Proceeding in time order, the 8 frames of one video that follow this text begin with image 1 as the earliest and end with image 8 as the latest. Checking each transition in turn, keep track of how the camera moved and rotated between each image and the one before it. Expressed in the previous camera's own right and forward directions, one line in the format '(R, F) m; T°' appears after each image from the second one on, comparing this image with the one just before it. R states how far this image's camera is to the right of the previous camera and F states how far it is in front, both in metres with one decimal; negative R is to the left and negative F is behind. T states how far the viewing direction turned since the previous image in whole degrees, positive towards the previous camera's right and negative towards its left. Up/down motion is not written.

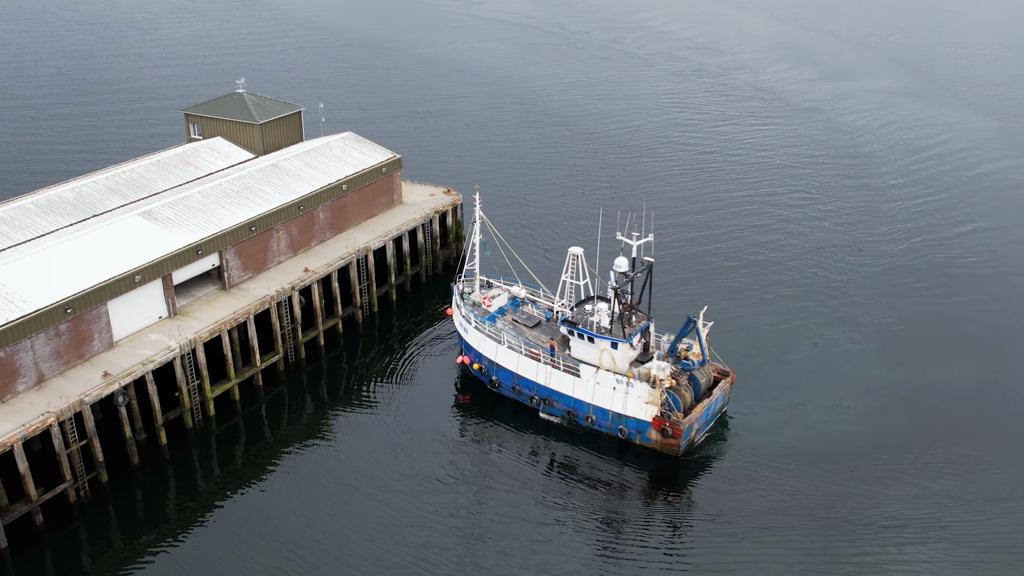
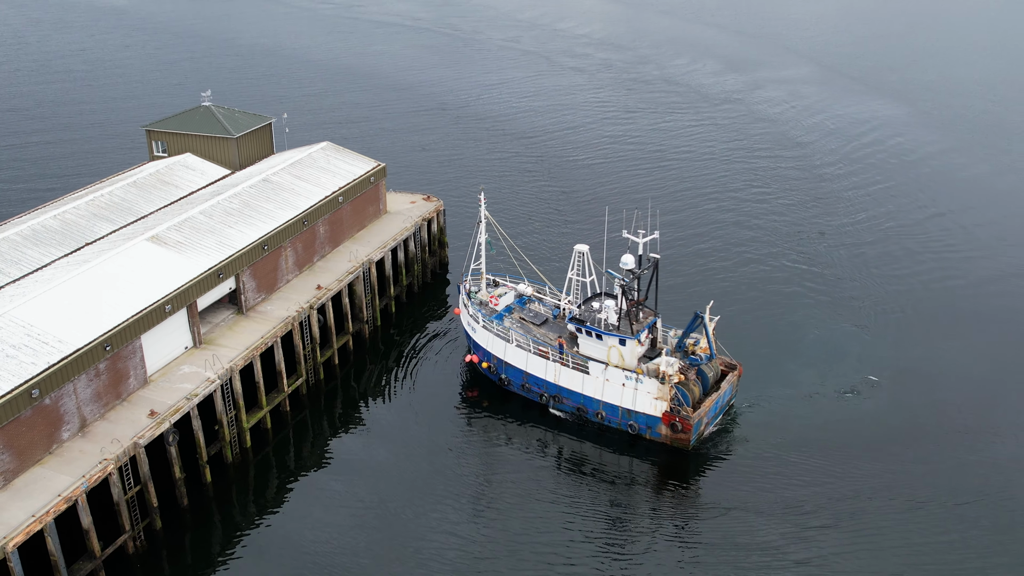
(-5.9, +1.2) m; +8°
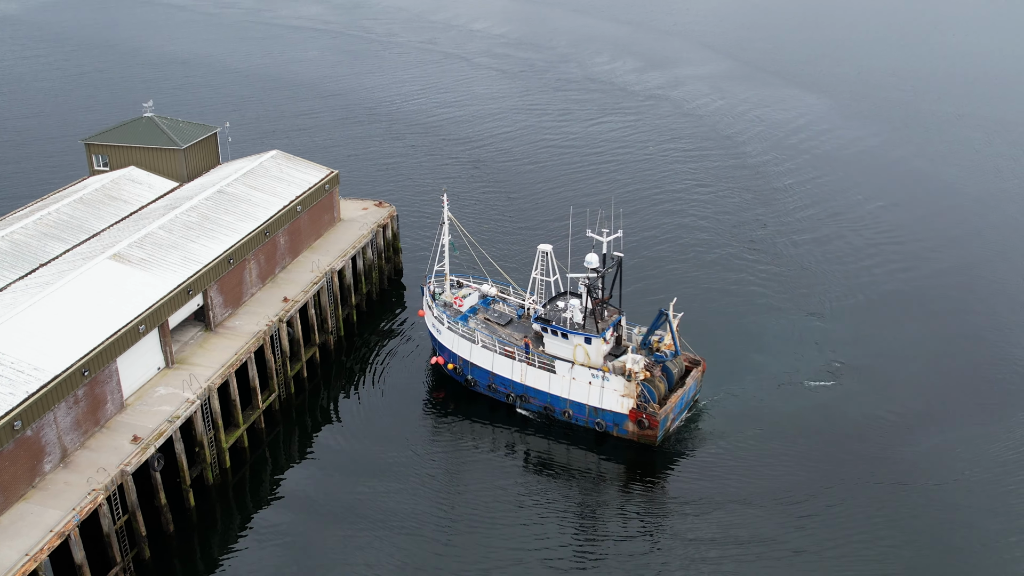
(-2.3, +0.4) m; +5°
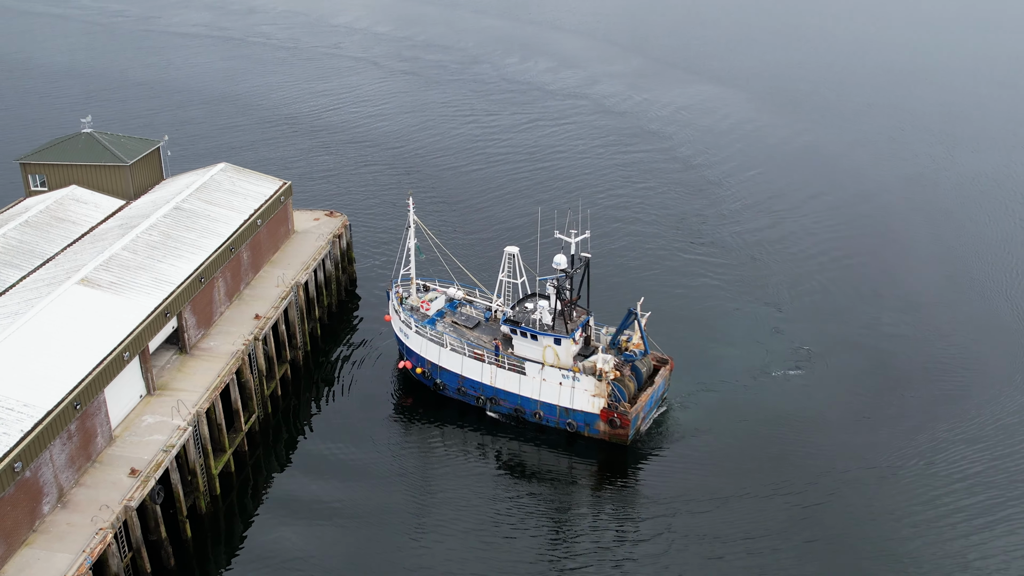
(-3.0, +0.5) m; +6°
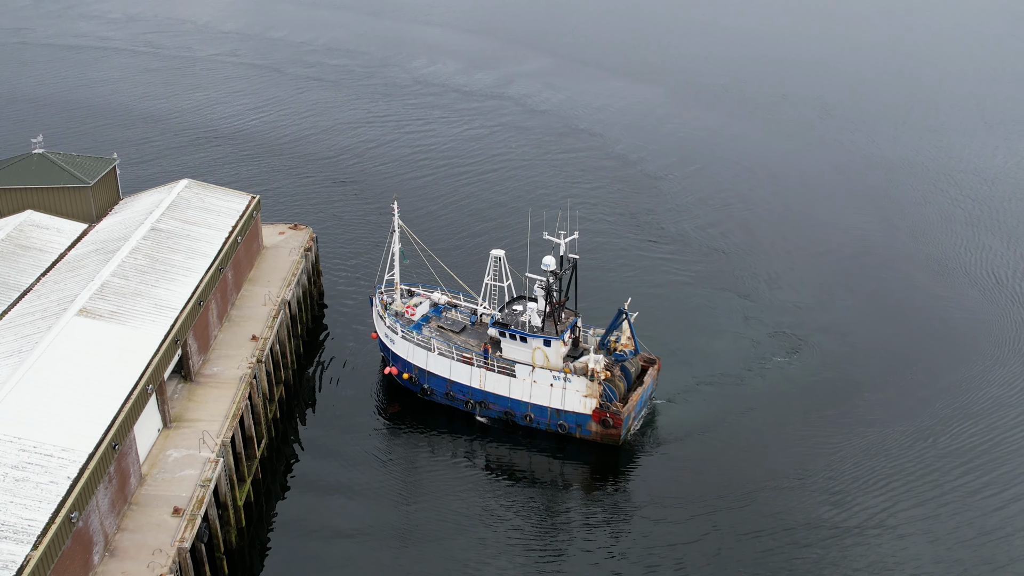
(-4.3, +0.8) m; +7°
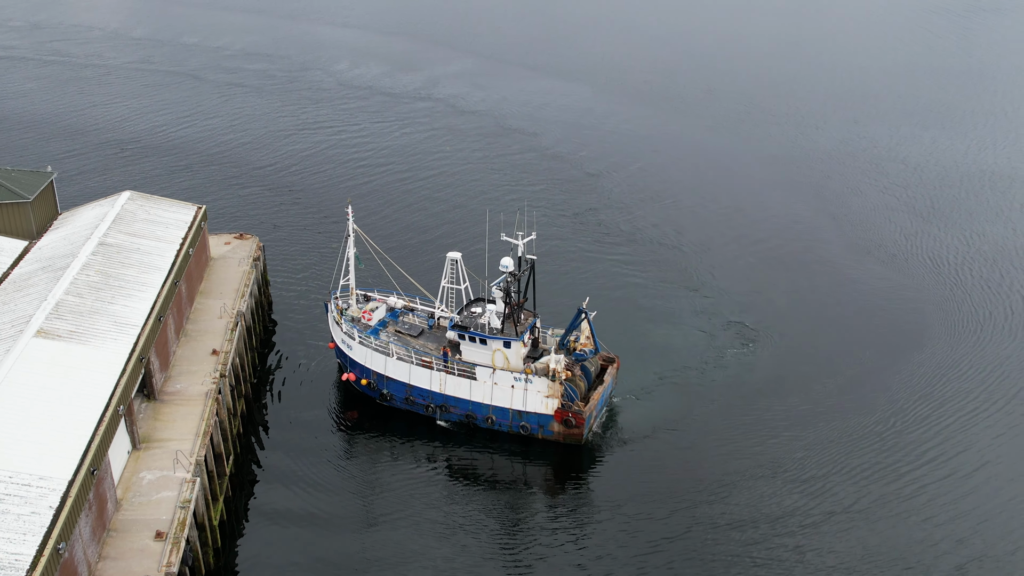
(-1.7, +0.3) m; +5°
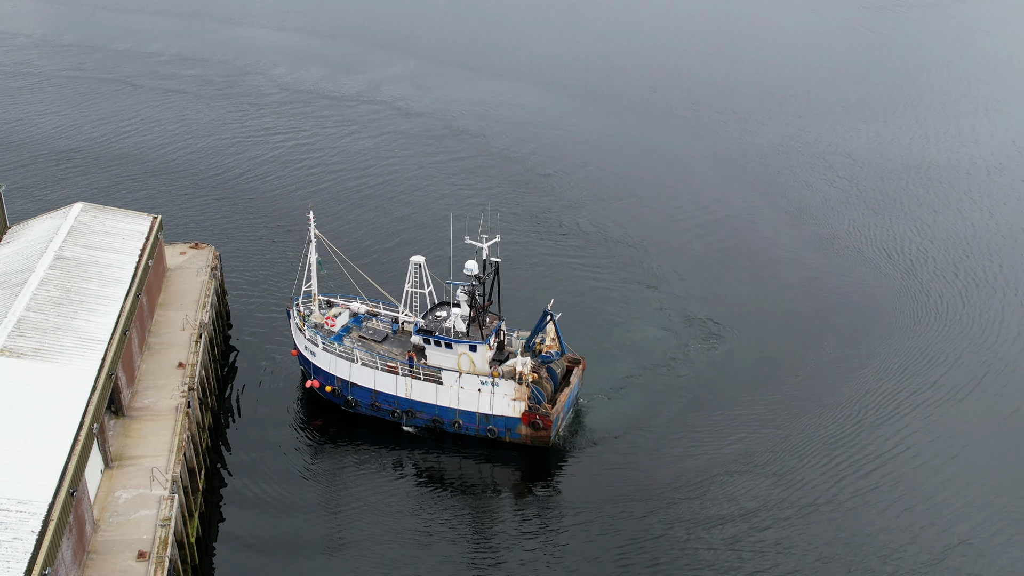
(-1.1, +0.1) m; +3°
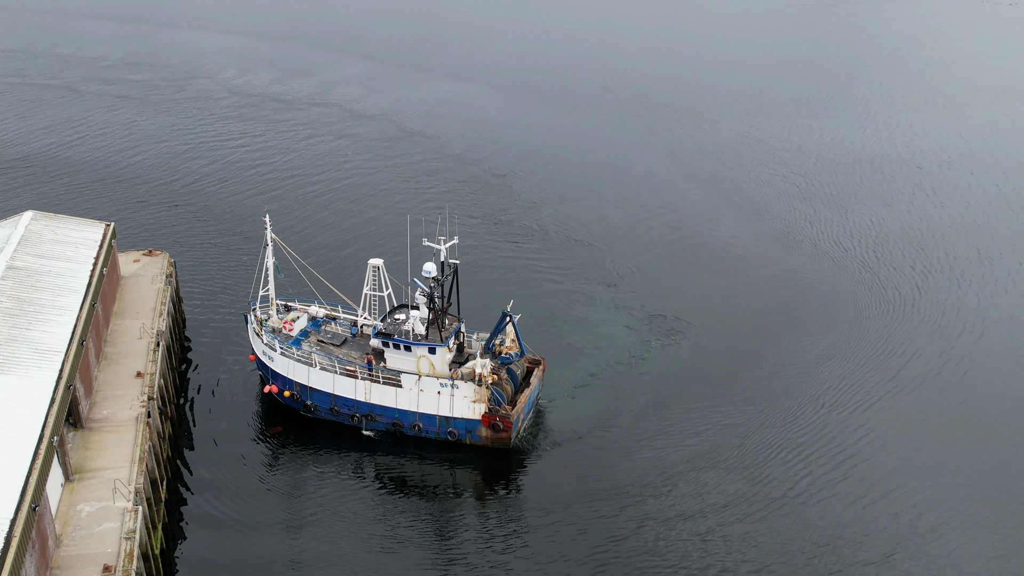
(-0.3, 0.0) m; +3°
